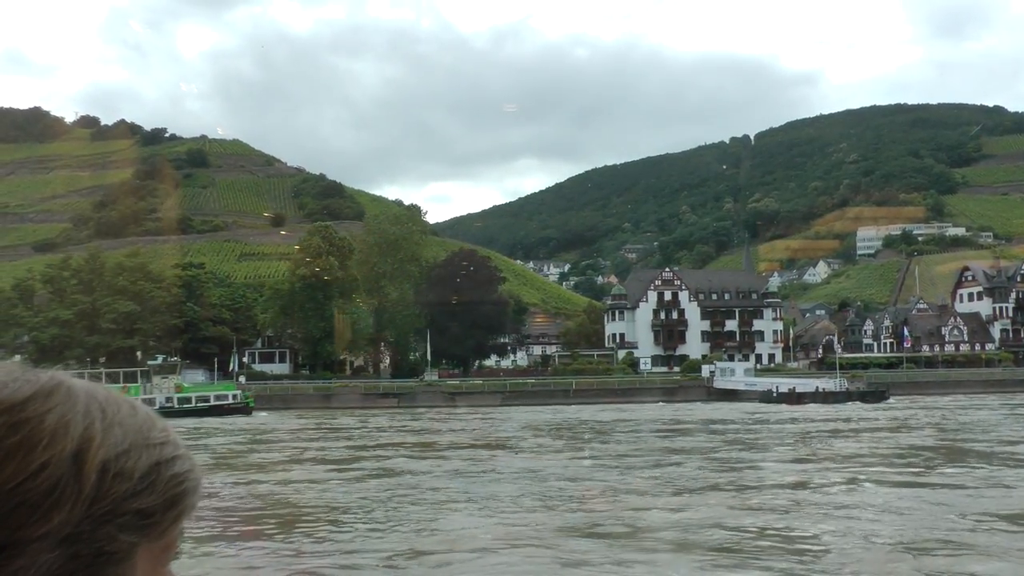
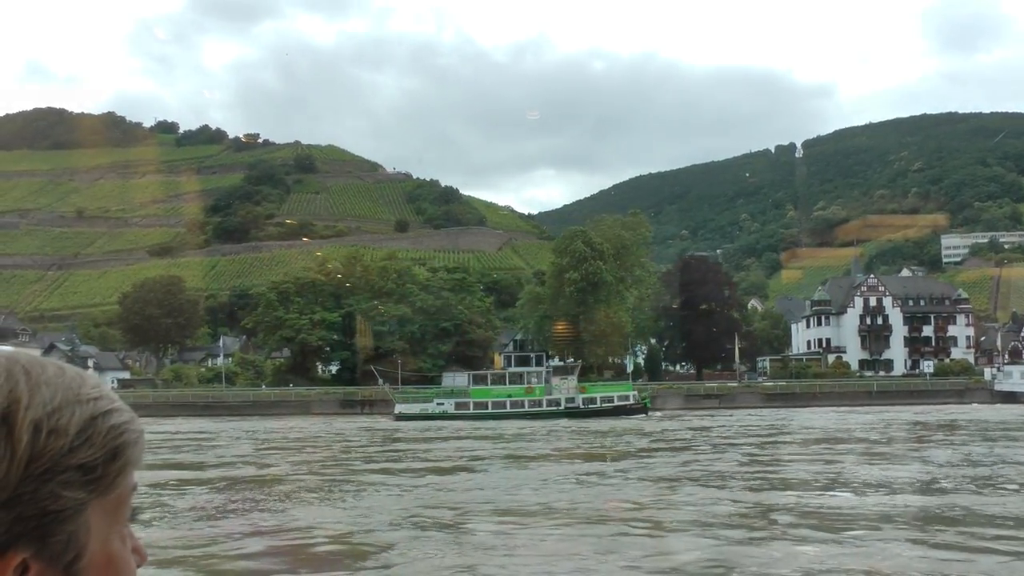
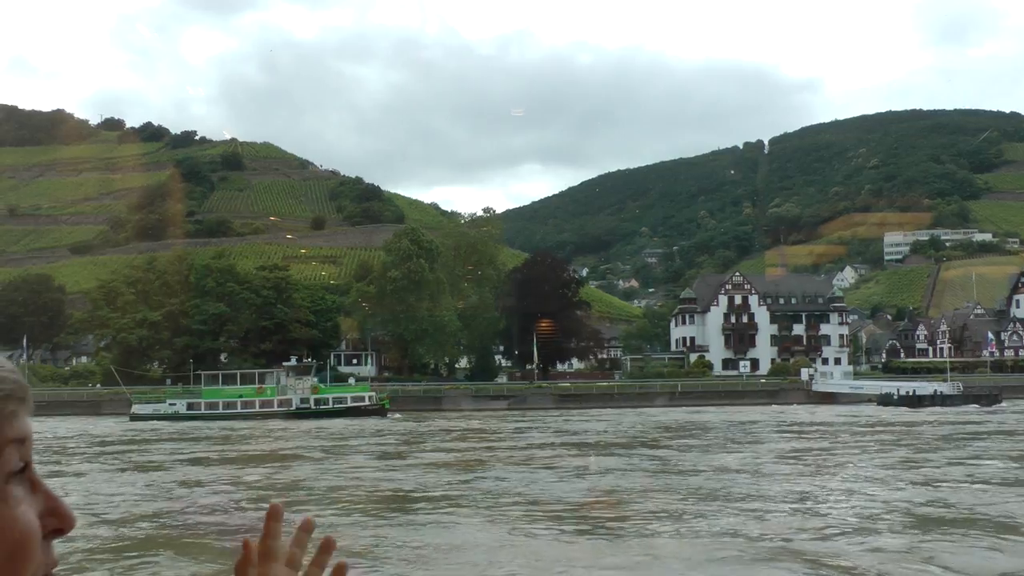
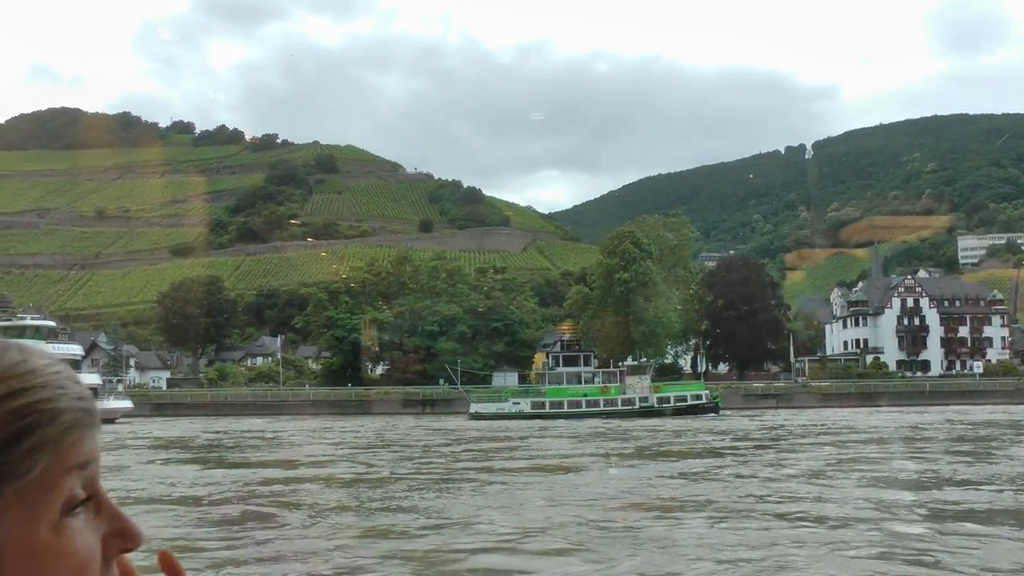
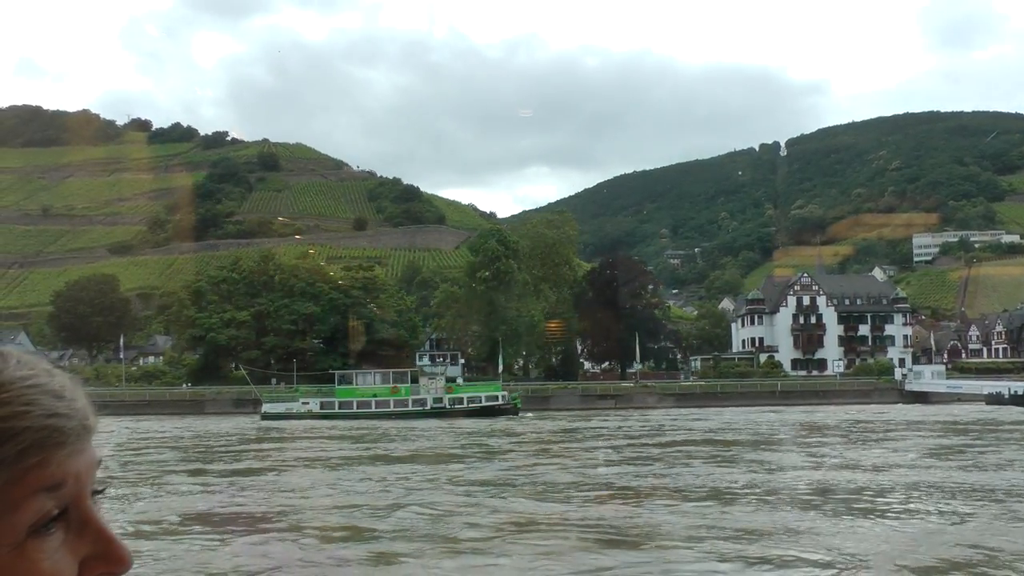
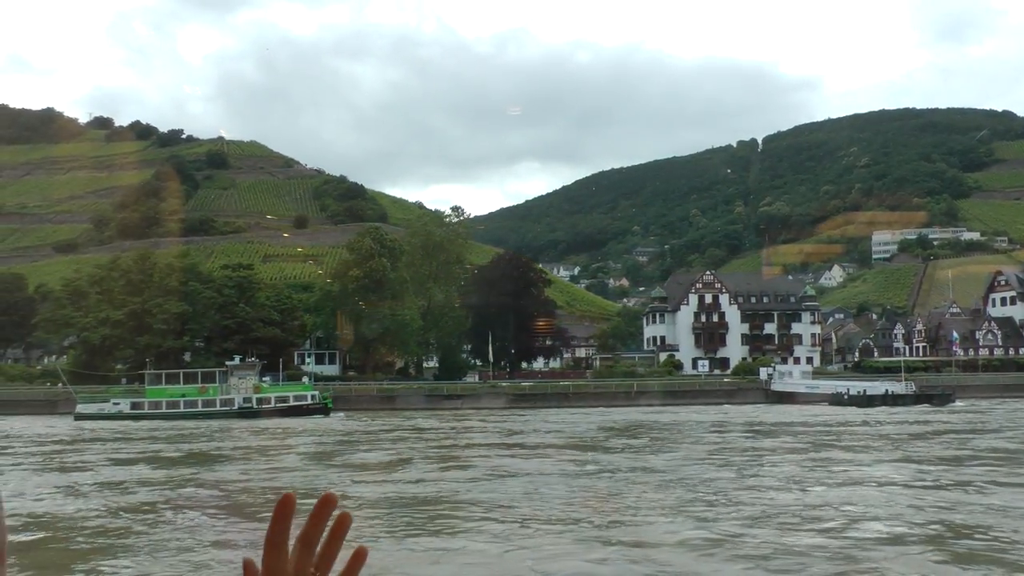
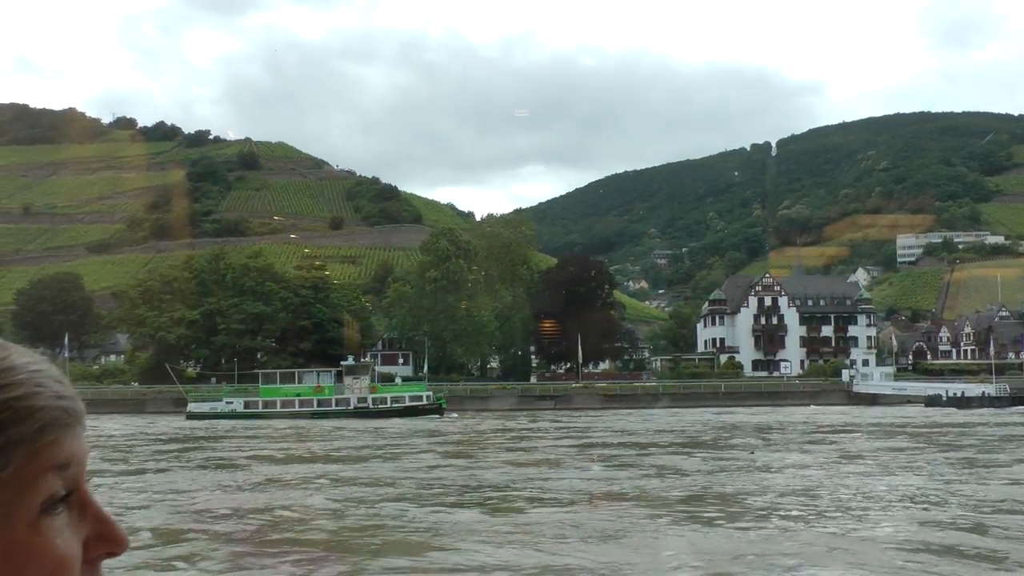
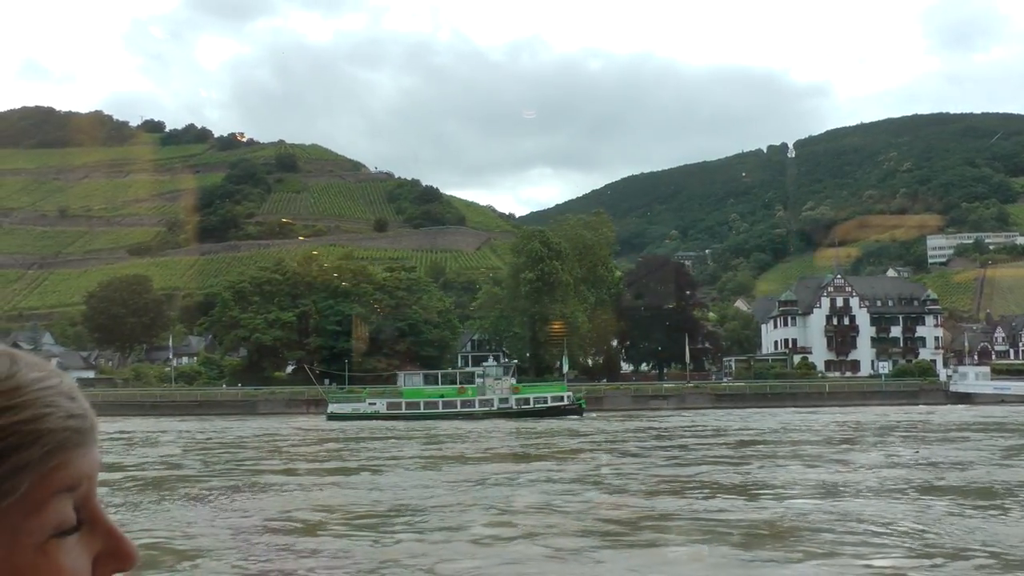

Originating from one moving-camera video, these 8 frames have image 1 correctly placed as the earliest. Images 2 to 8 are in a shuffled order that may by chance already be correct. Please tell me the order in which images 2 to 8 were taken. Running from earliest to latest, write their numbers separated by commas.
6, 3, 7, 5, 8, 2, 4
